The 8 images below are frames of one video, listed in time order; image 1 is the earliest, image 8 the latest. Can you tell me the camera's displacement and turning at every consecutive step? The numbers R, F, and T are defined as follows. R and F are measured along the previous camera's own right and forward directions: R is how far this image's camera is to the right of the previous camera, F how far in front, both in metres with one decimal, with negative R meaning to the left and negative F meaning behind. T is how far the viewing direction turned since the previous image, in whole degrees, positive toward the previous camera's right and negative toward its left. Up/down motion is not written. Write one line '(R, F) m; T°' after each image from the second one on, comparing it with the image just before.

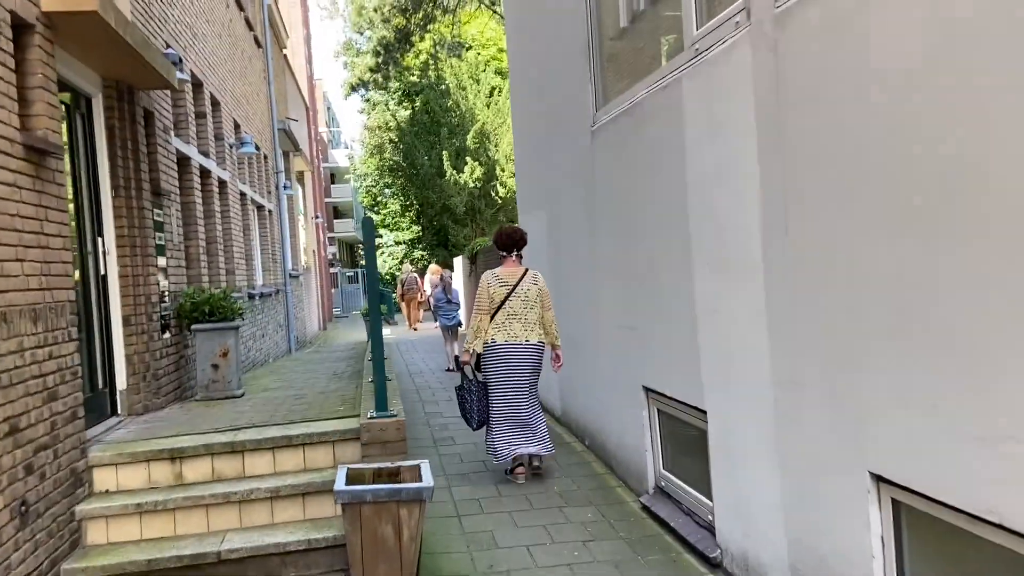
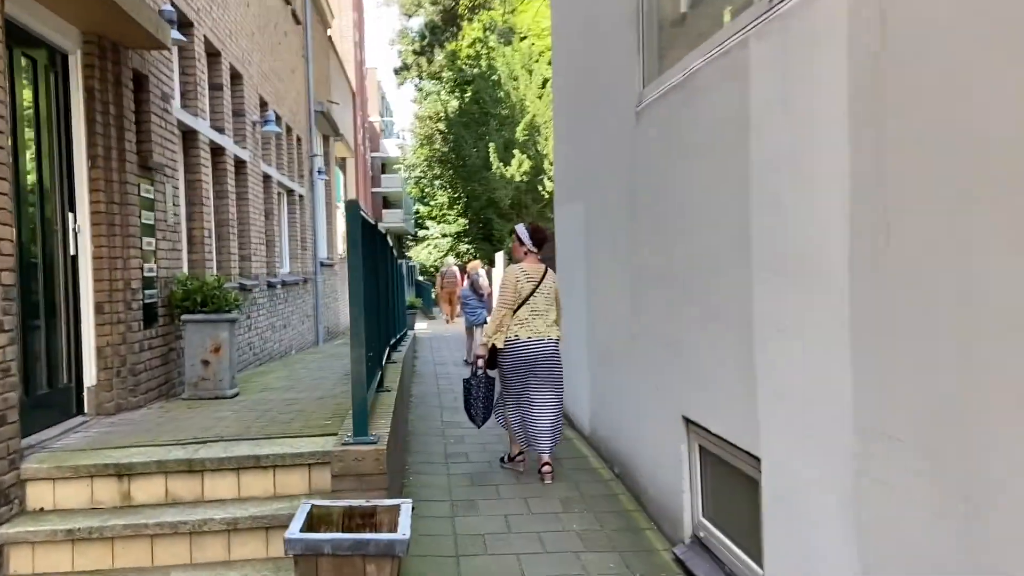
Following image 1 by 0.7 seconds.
(+0.1, +0.8) m; -3°
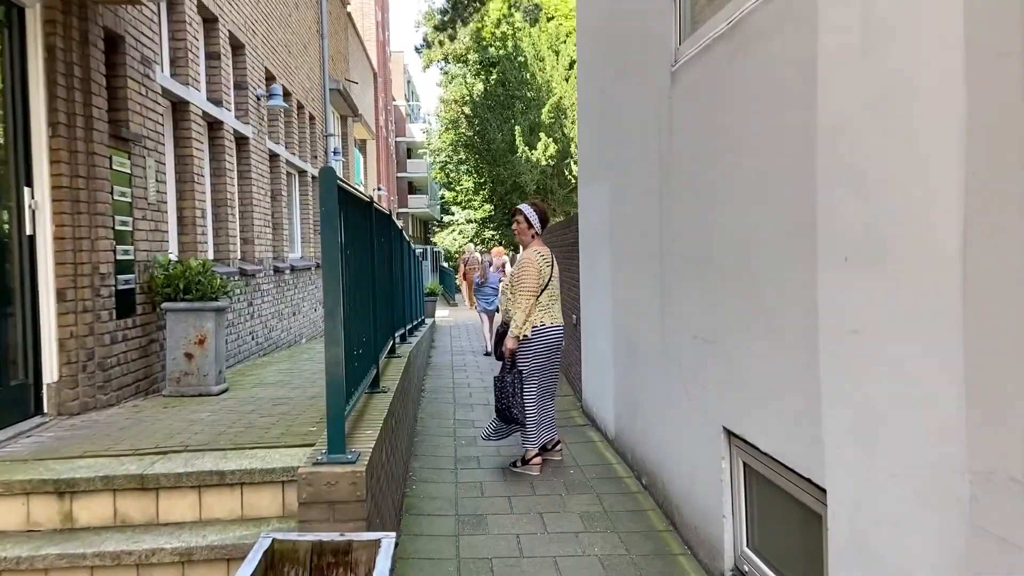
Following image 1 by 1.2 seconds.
(+0.1, +0.6) m; -2°
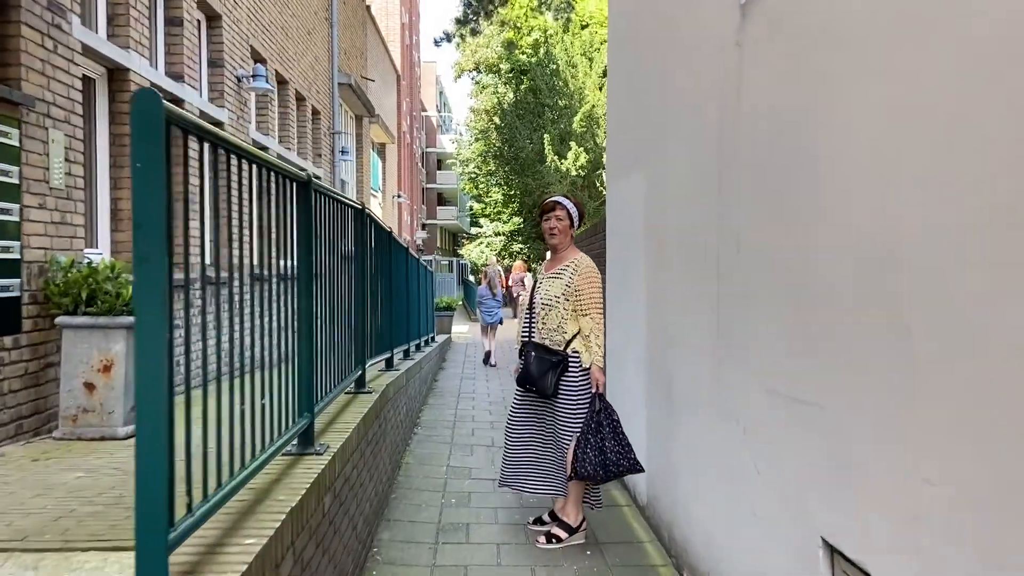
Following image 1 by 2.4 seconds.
(+0.1, +1.3) m; -2°
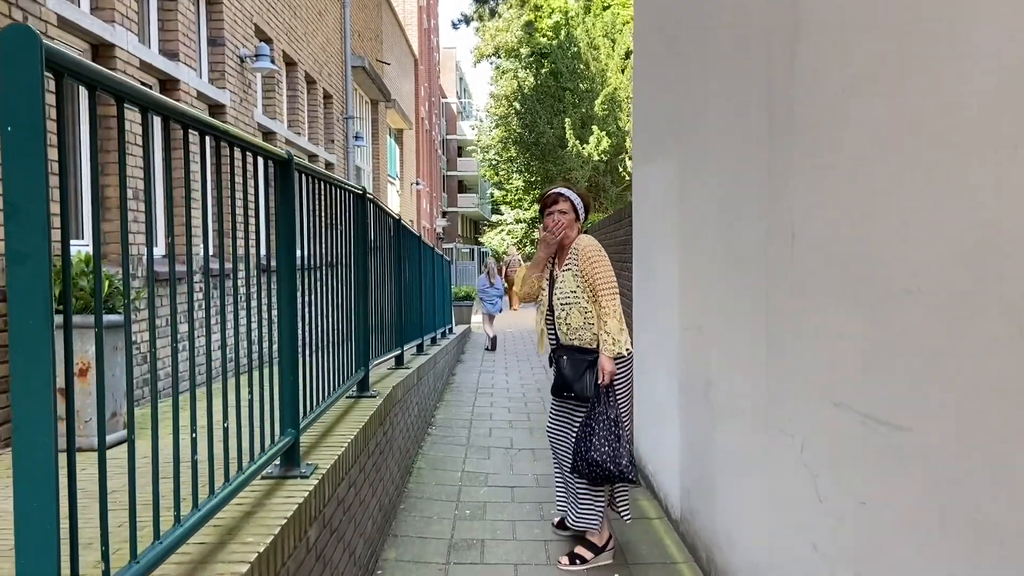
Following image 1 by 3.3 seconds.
(0.0, +0.4) m; -2°
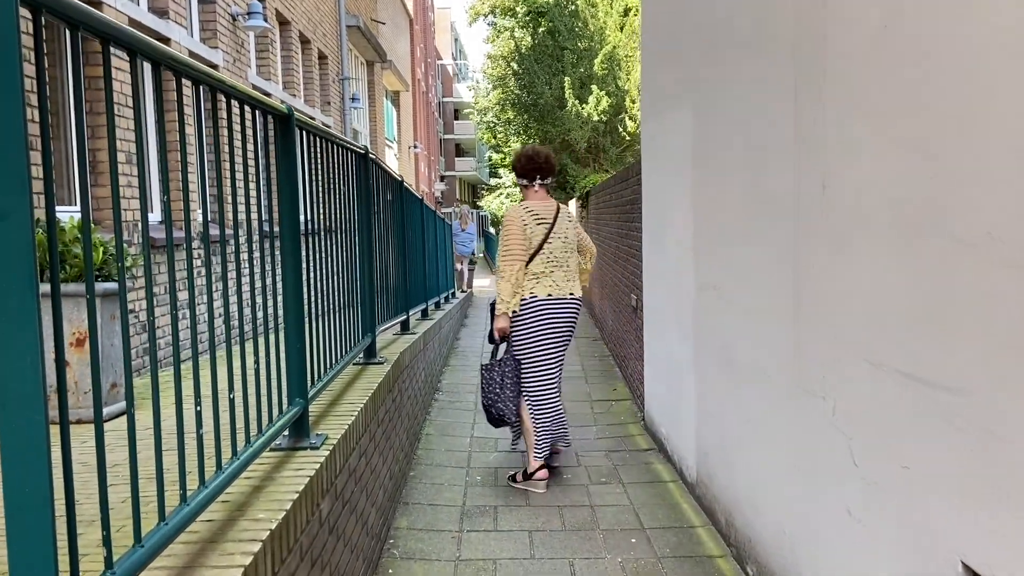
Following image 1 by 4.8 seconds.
(-0.1, +0.1) m; 0°
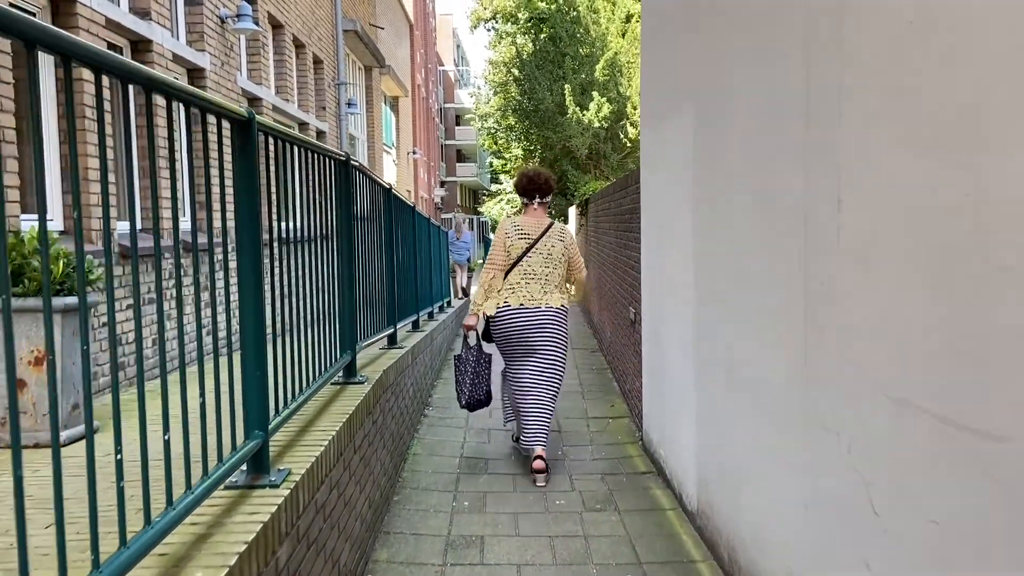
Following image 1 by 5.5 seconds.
(+0.1, +0.2) m; 0°
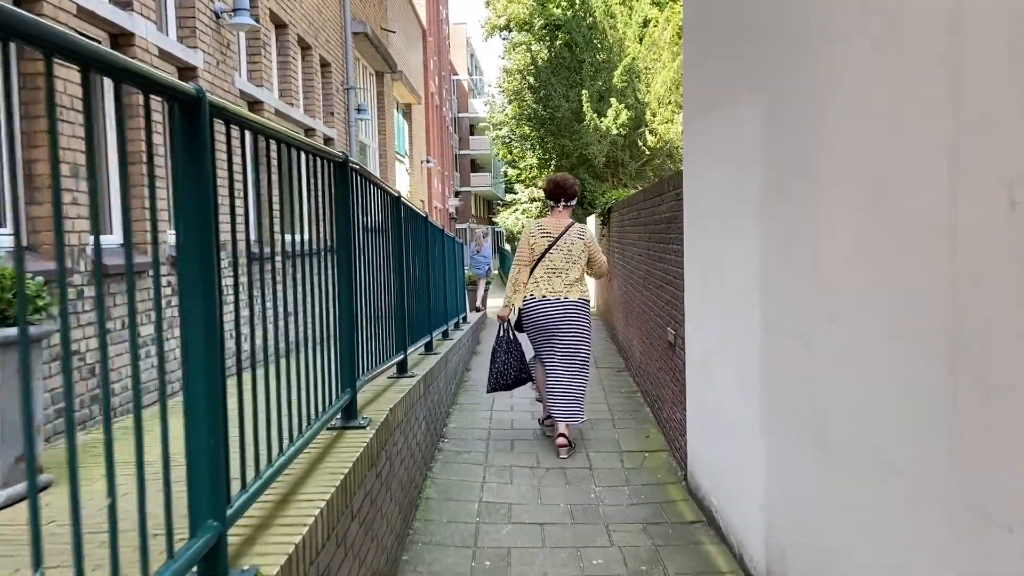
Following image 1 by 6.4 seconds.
(-0.1, +0.6) m; -1°
